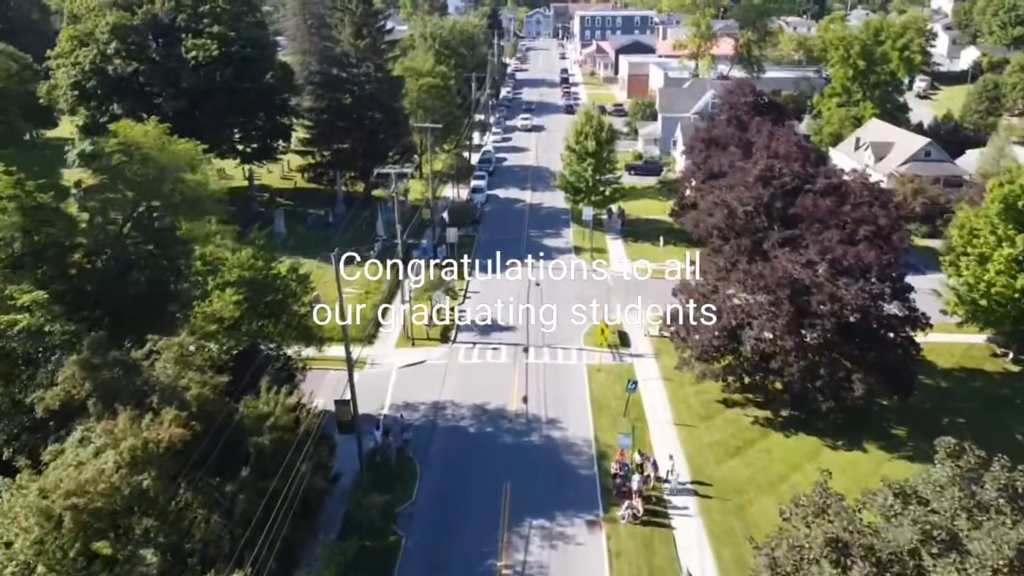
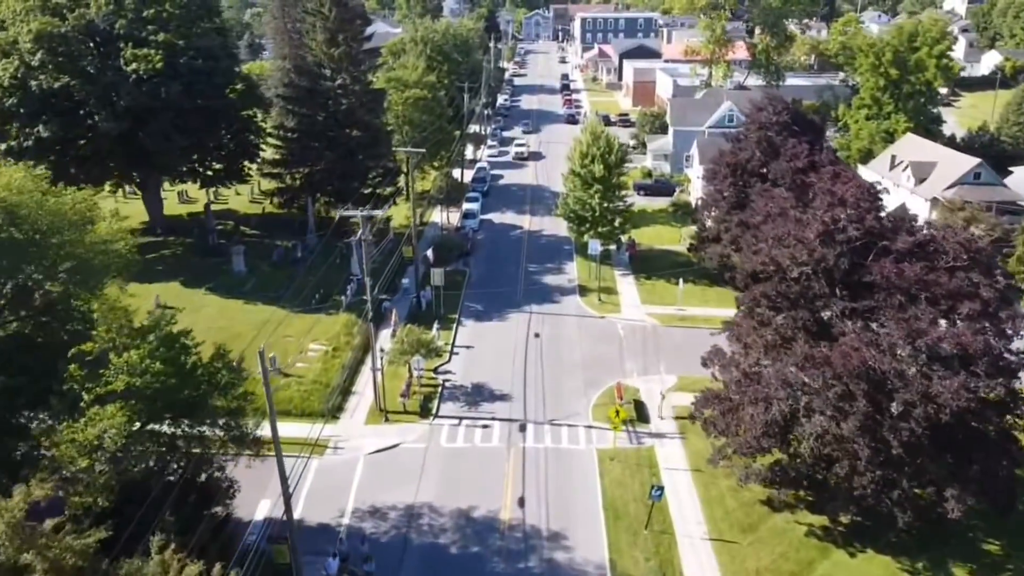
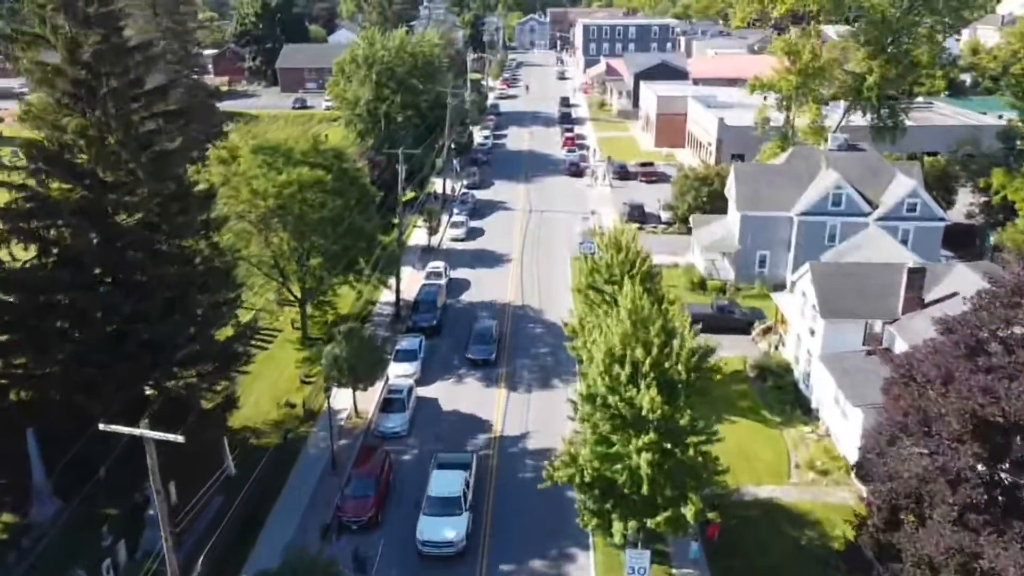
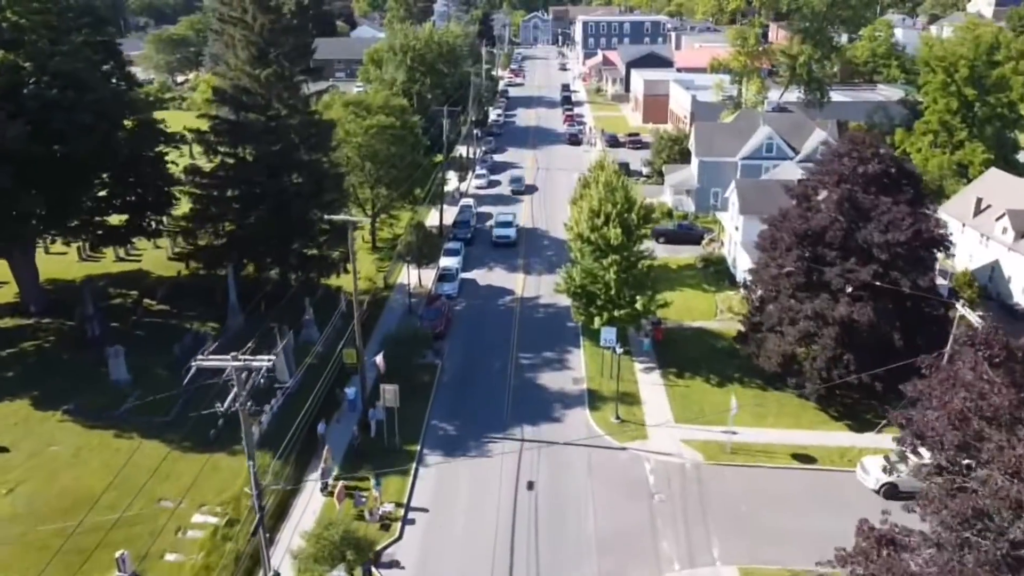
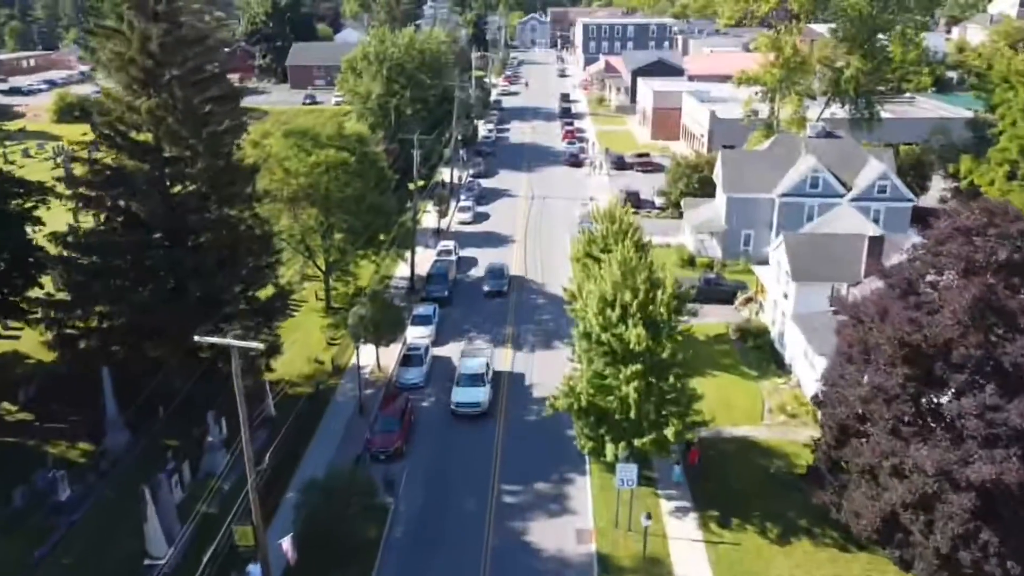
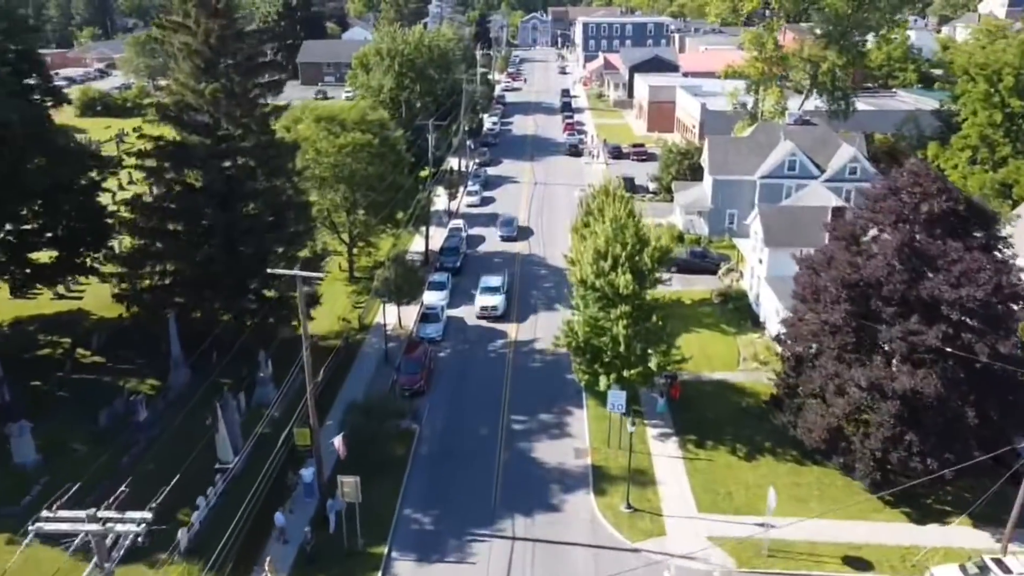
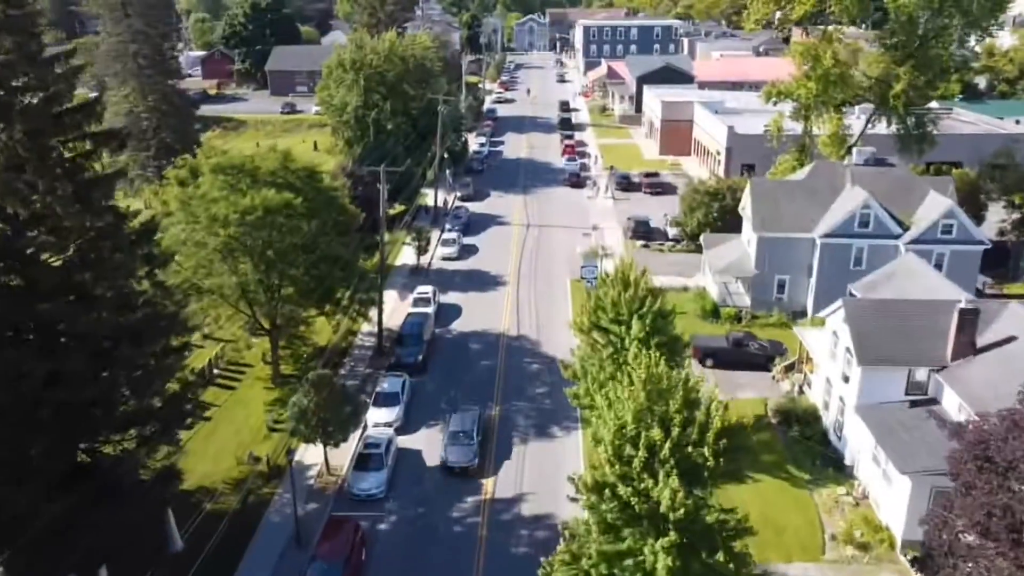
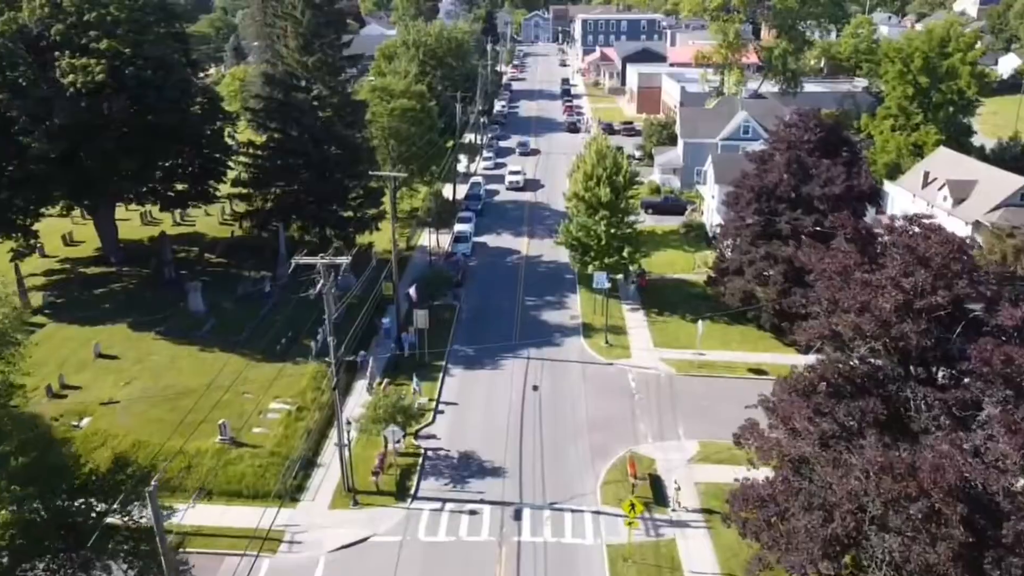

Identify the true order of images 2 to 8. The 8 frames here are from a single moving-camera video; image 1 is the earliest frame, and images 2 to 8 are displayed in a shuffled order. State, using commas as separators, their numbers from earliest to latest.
2, 8, 4, 6, 5, 3, 7
